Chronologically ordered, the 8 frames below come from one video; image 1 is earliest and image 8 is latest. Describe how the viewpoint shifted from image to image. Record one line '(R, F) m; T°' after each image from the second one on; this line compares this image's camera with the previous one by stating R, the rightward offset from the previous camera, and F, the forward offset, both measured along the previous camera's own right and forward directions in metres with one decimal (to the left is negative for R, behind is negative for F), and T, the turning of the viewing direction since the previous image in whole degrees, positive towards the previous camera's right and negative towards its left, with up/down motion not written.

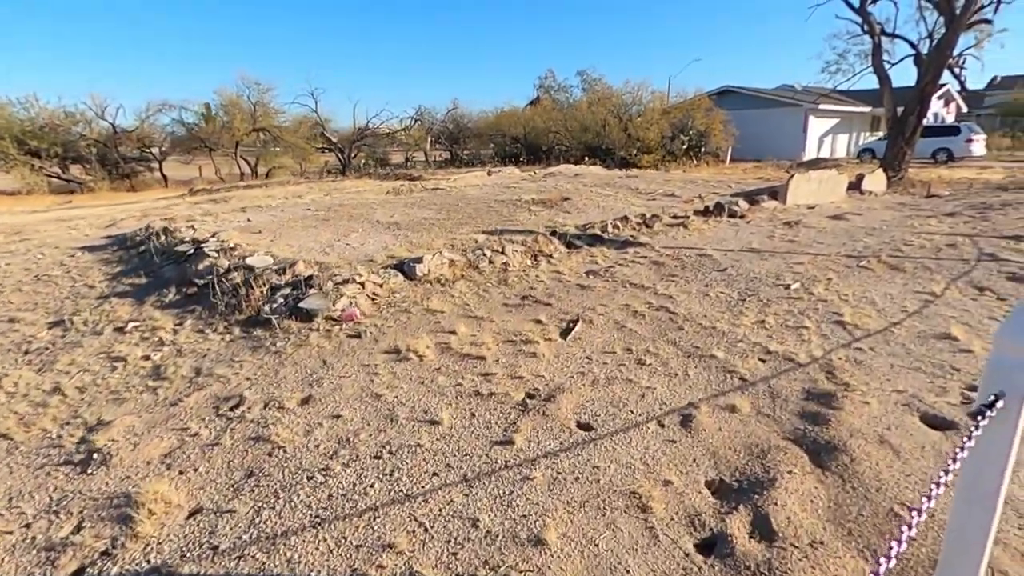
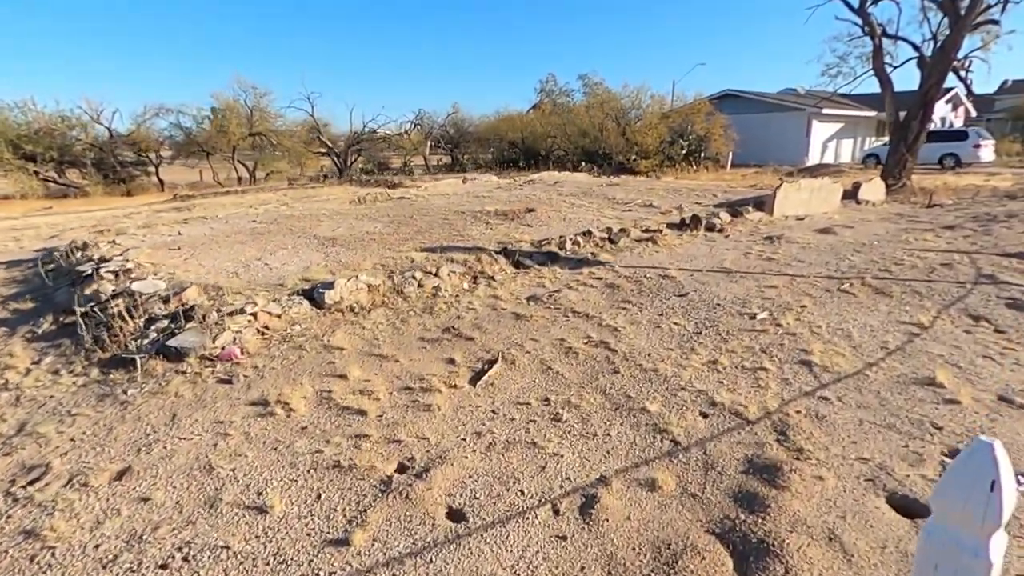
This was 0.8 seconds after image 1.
(+0.7, +0.6) m; -1°
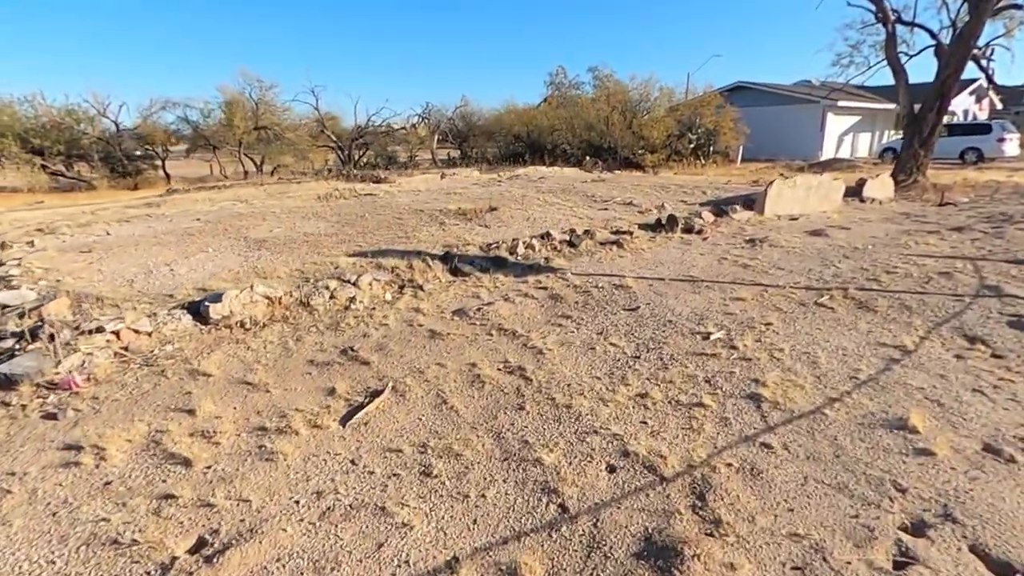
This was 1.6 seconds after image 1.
(+0.7, +0.6) m; -2°
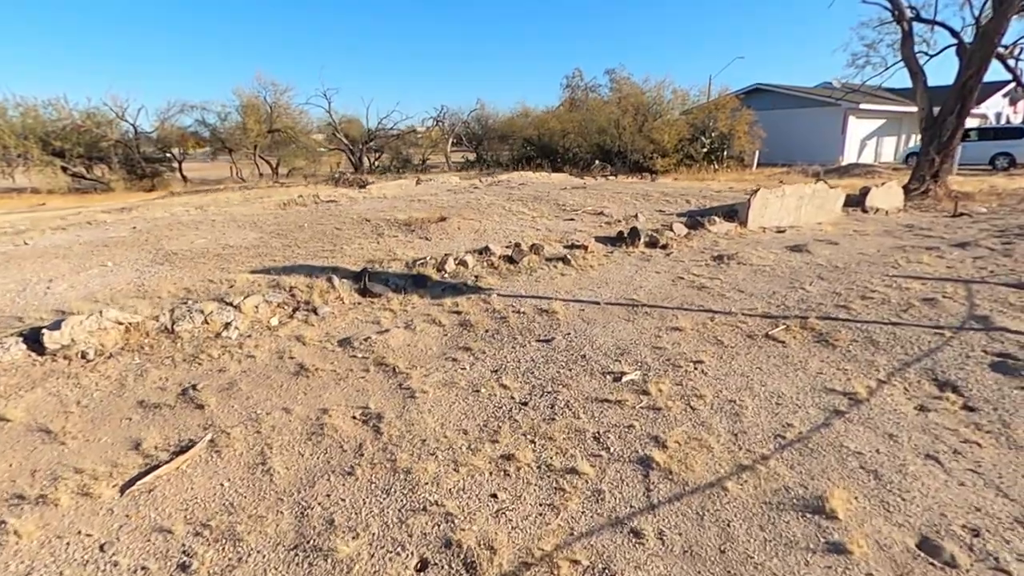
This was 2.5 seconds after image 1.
(+0.9, +0.6) m; -2°
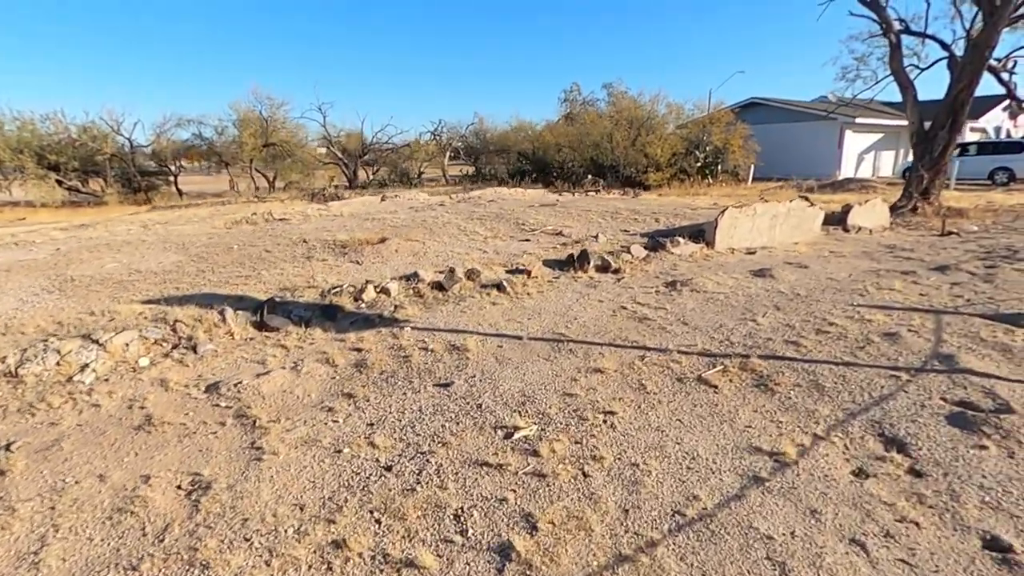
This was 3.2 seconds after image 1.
(+0.7, +0.5) m; 0°
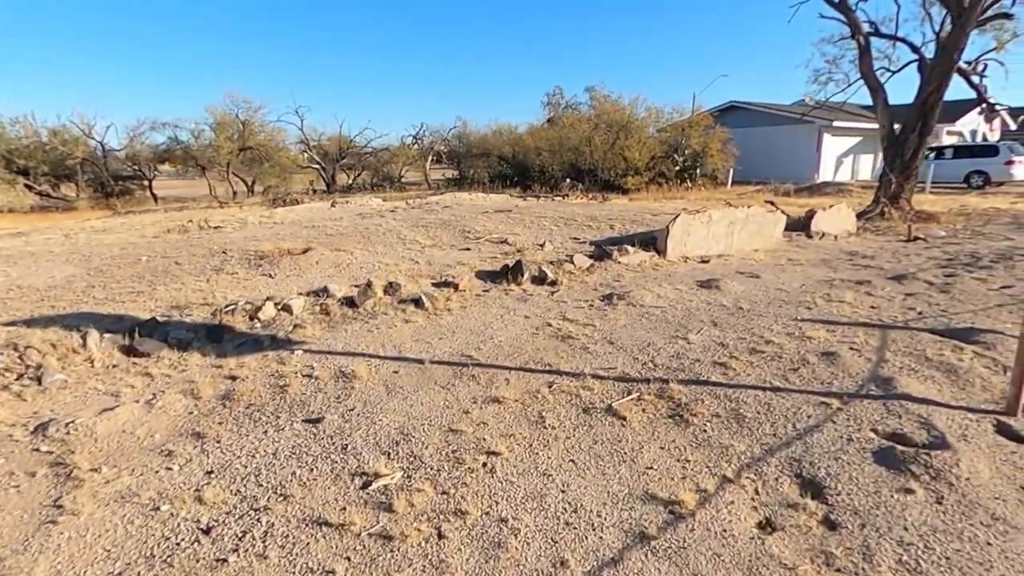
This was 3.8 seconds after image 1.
(+0.6, +0.4) m; +1°
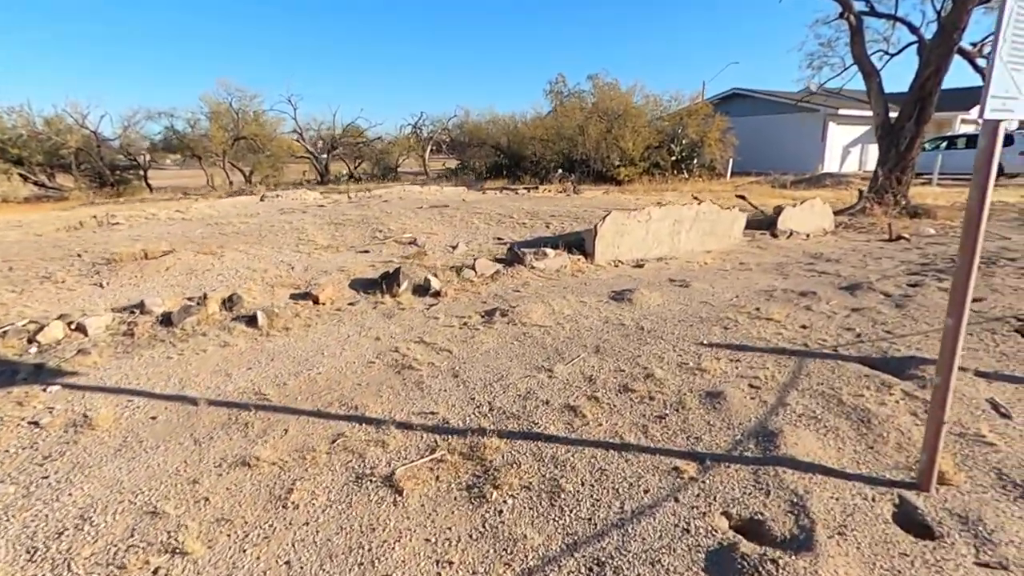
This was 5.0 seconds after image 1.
(+1.3, +0.8) m; -1°
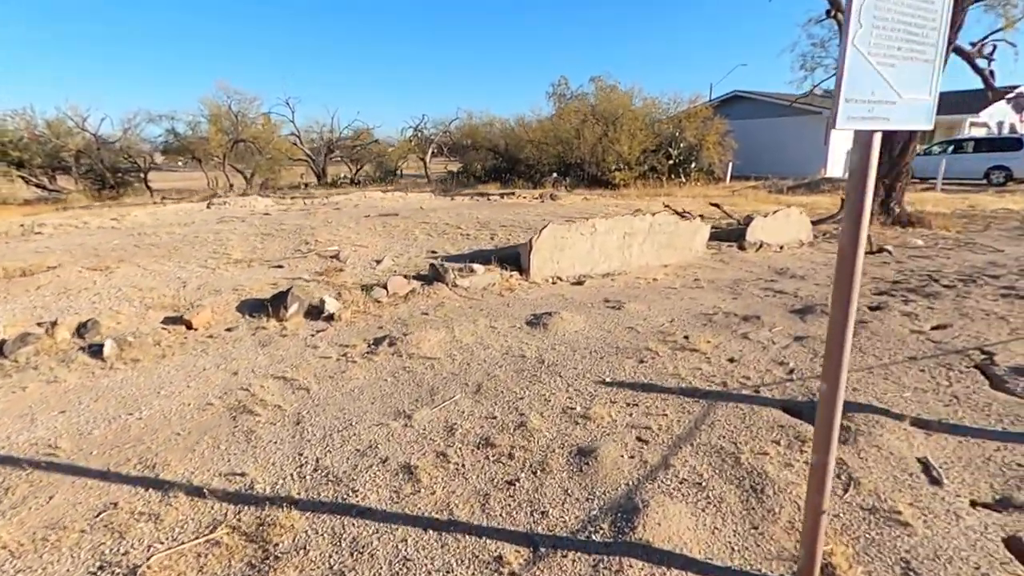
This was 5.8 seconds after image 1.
(+0.9, +0.5) m; -1°
